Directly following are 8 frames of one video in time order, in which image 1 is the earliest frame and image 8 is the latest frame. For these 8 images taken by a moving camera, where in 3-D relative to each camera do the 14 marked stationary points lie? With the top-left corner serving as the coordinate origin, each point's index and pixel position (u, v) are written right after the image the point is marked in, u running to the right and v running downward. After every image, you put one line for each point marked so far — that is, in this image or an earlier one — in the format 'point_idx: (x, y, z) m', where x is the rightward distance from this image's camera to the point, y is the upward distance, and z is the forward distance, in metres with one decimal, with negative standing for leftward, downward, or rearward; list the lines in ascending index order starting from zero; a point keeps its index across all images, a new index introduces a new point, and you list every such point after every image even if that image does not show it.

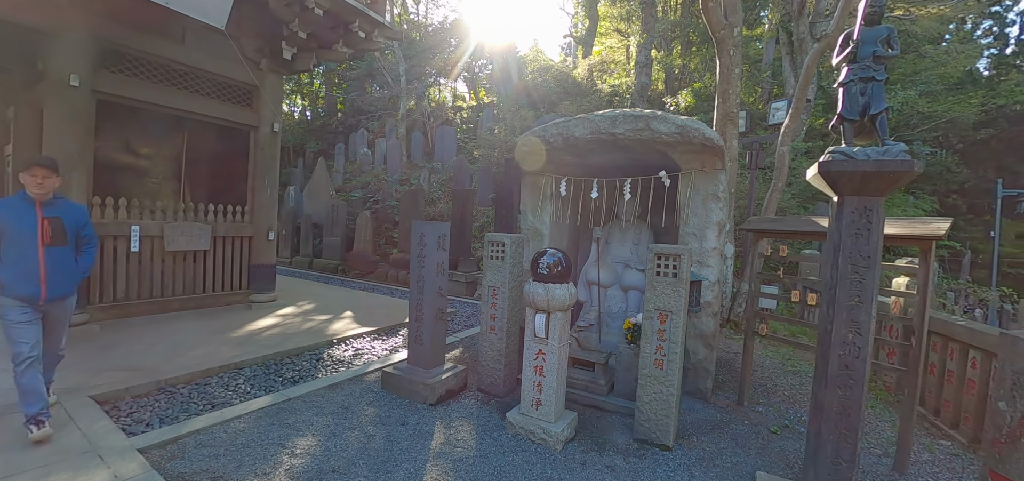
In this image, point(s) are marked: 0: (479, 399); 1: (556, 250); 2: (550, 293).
0: (-0.3, -1.6, +4.1) m
1: (+0.4, -0.1, +3.4) m
2: (+0.3, -0.4, +3.2) m
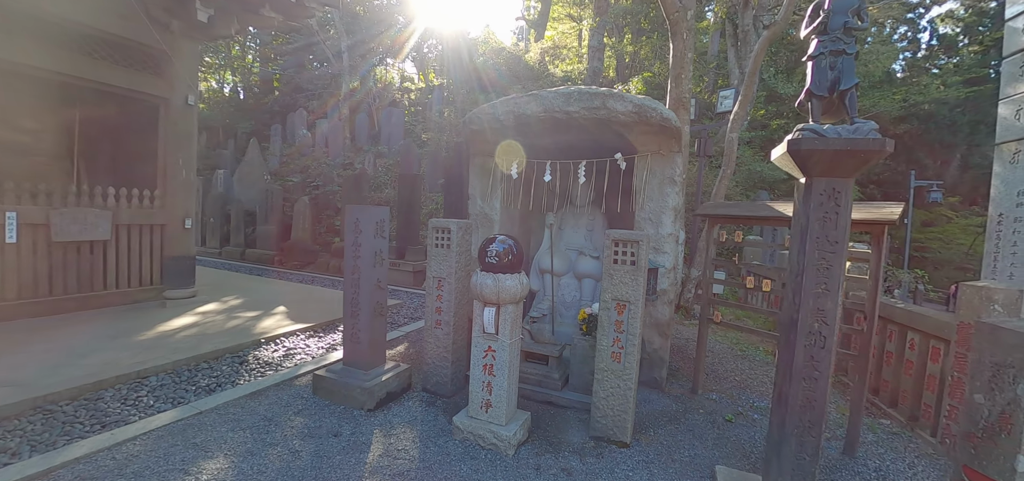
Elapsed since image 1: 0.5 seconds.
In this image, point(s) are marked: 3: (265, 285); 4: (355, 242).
0: (-0.8, -1.5, +3.8) m
1: (0.0, 0.0, +3.1) m
2: (-0.1, -0.3, +2.9) m
3: (-5.3, -0.9, +8.8) m
4: (-1.4, 0.0, +3.7) m
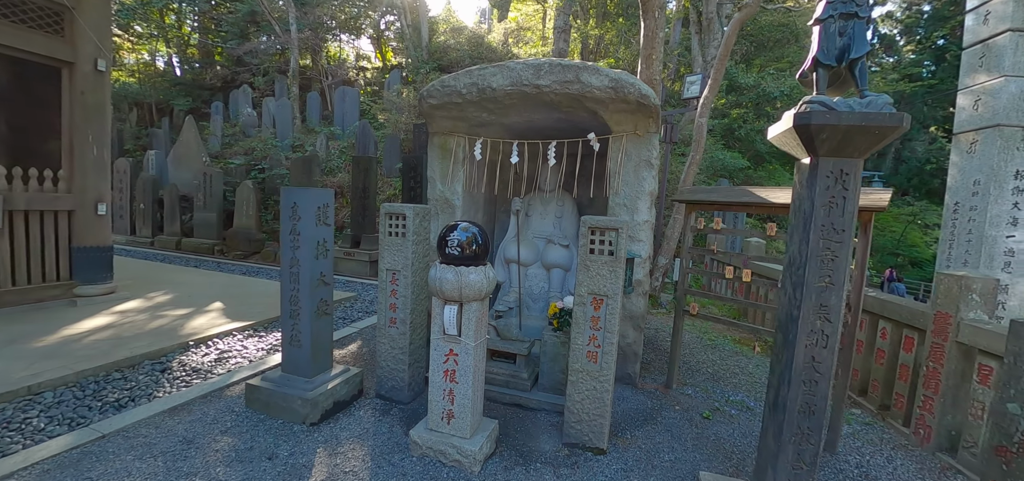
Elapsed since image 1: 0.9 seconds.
0: (-1.1, -1.4, +3.3) m
1: (-0.3, +0.1, +2.7) m
2: (-0.3, -0.2, +2.5) m
3: (-6.0, -0.7, +7.9) m
4: (-1.7, +0.1, +3.2) m
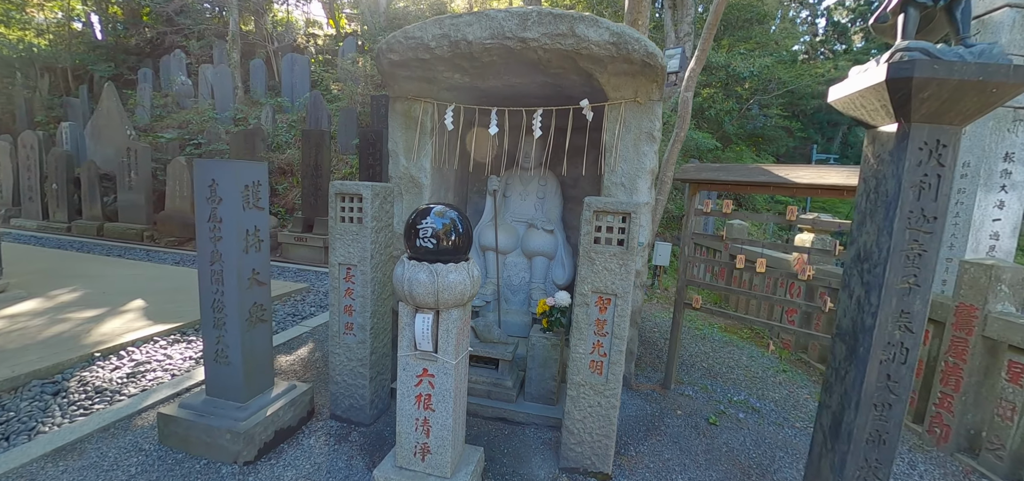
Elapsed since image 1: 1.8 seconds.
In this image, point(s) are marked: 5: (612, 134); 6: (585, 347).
0: (-1.2, -1.3, +2.7) m
1: (-0.3, +0.2, +2.0) m
2: (-0.3, -0.2, +1.9) m
3: (-6.5, -0.5, +6.8) m
4: (-1.8, +0.1, +2.4) m
5: (+0.8, +0.8, +3.3) m
6: (+0.4, -0.6, +2.4) m
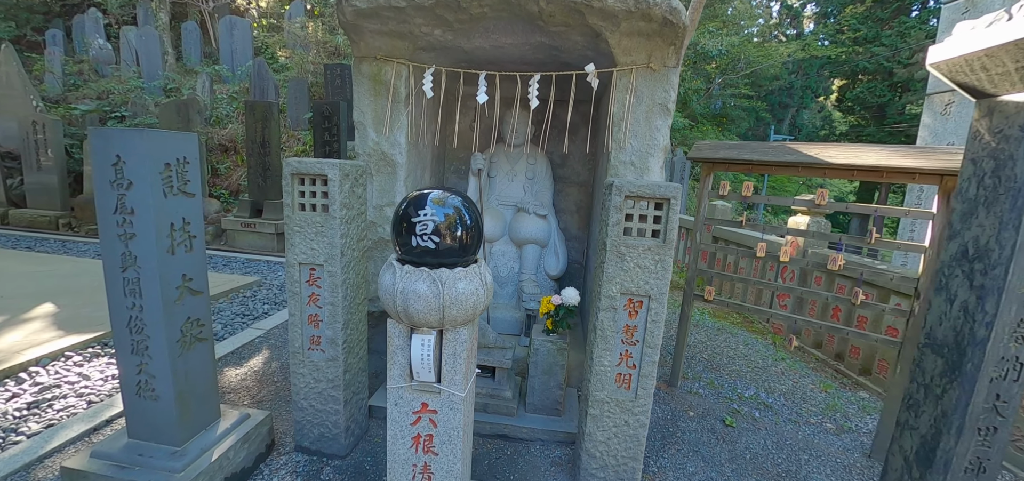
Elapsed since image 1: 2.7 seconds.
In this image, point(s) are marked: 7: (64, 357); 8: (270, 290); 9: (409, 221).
0: (-1.2, -1.3, +2.2) m
1: (-0.2, +0.2, +1.6) m
2: (-0.2, -0.2, +1.4) m
3: (-6.8, -0.3, +5.8) m
4: (-1.7, +0.2, +1.8) m
5: (+0.7, +0.9, +2.8) m
6: (+0.5, -0.6, +2.0) m
7: (-3.7, -1.0, +3.4) m
8: (-3.0, -0.6, +5.2) m
9: (-0.4, +0.1, +1.5) m
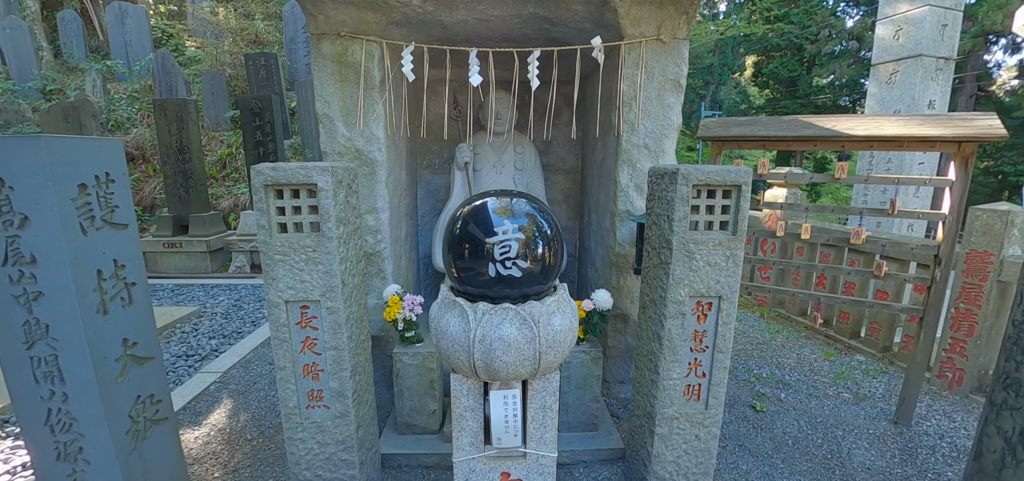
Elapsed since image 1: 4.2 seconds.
0: (-0.9, -1.4, +1.8) m
1: (0.0, +0.1, +1.2) m
2: (+0.1, -0.2, +1.1) m
3: (-7.0, -0.9, +4.5) m
4: (-1.5, 0.0, +1.2) m
5: (+0.7, +1.0, +2.6) m
6: (+0.7, -0.6, +1.8) m
7: (-3.6, -1.3, +2.6) m
8: (-3.2, -0.9, +4.4) m
9: (-0.1, 0.0, +1.1) m
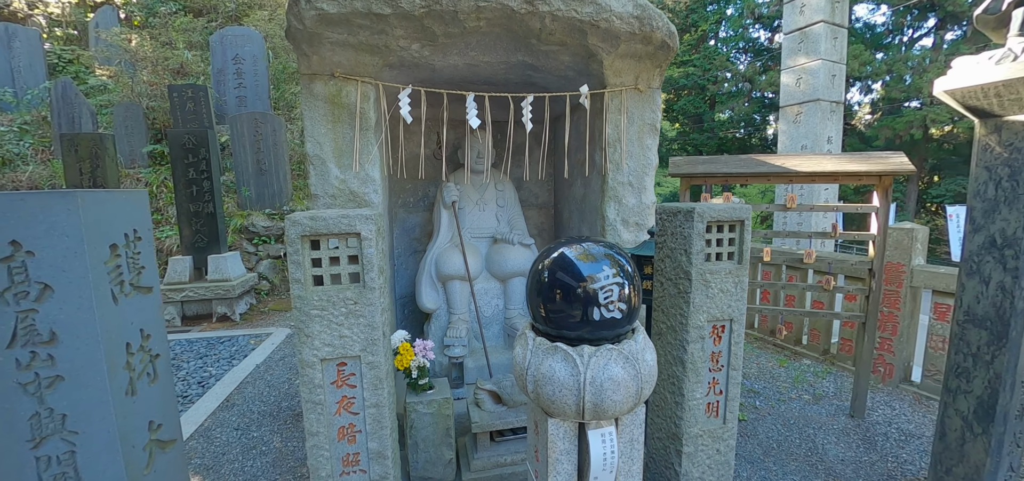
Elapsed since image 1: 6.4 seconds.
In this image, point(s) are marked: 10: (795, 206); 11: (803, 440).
0: (-0.6, -1.6, +1.6) m
1: (+0.2, 0.0, +1.3) m
2: (+0.3, -0.4, +1.1) m
3: (-7.1, -1.6, +3.3) m
4: (-1.2, -0.2, +1.0) m
5: (+0.7, +0.8, +2.8) m
6: (+0.9, -0.7, +1.9) m
7: (-3.5, -1.7, +2.0) m
8: (-3.4, -1.3, +3.8) m
9: (+0.2, -0.1, +1.1) m
10: (+2.2, +0.3, +3.2) m
11: (+2.0, -1.4, +2.8) m
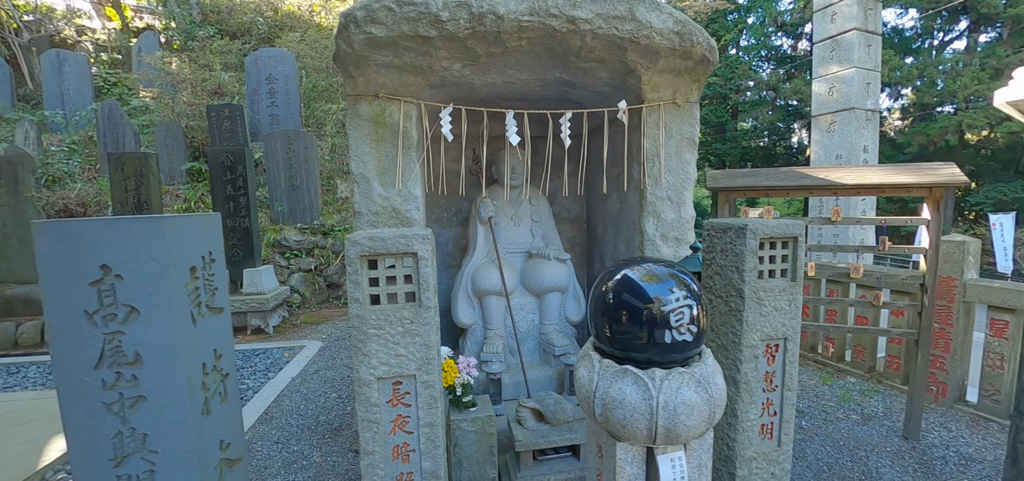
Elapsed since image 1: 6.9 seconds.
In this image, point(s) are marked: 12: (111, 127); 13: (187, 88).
0: (-0.4, -1.7, +1.6) m
1: (+0.4, -0.1, +1.3) m
2: (+0.5, -0.4, +1.1) m
3: (-6.8, -1.7, +3.5) m
4: (-1.1, -0.3, +1.1) m
5: (+0.9, +0.7, +2.8) m
6: (+1.1, -0.8, +1.9) m
7: (-3.2, -1.8, +2.1) m
8: (-3.1, -1.5, +4.0) m
9: (+0.4, -0.2, +1.1) m
10: (+2.5, +0.2, +3.1) m
11: (+2.3, -1.5, +2.7) m
12: (-6.8, +1.9, +7.0) m
13: (-6.2, +2.9, +7.9) m
